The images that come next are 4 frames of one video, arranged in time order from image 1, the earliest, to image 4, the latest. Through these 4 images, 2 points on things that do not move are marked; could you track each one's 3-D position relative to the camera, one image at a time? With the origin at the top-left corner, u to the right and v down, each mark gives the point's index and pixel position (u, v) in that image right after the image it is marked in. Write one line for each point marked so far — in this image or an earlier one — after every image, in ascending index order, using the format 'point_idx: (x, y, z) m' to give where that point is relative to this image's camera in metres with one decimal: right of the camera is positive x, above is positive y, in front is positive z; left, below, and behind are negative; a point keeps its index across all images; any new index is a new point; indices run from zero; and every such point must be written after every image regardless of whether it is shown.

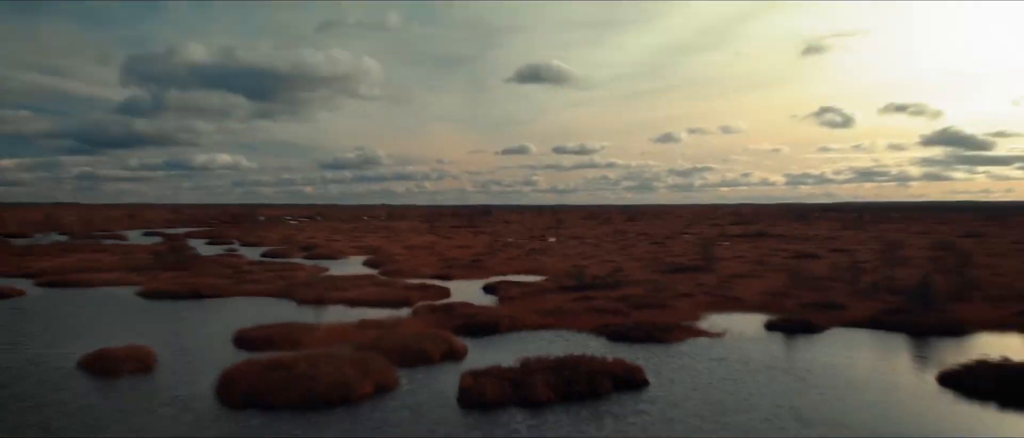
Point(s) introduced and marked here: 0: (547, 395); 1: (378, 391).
0: (+1.1, -5.6, +19.1) m
1: (-4.3, -5.7, +20.0) m
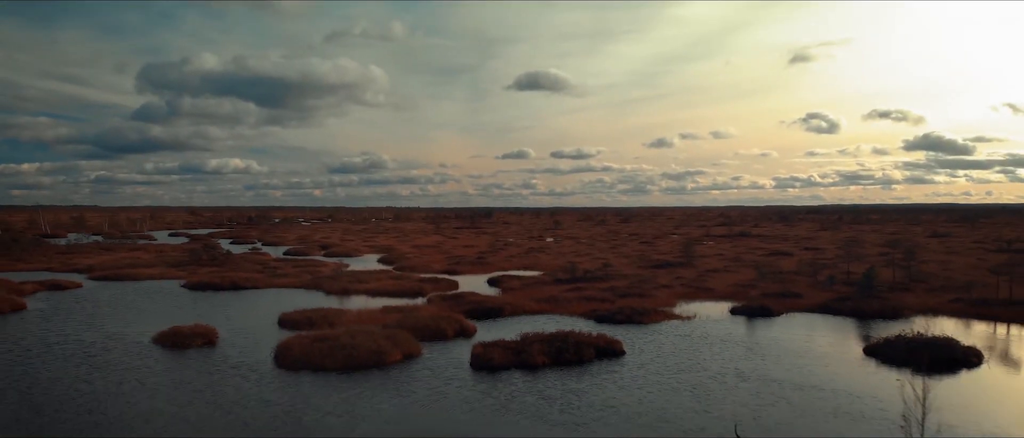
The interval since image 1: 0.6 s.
0: (+1.1, -5.5, +23.3) m
1: (-4.3, -5.6, +24.1) m
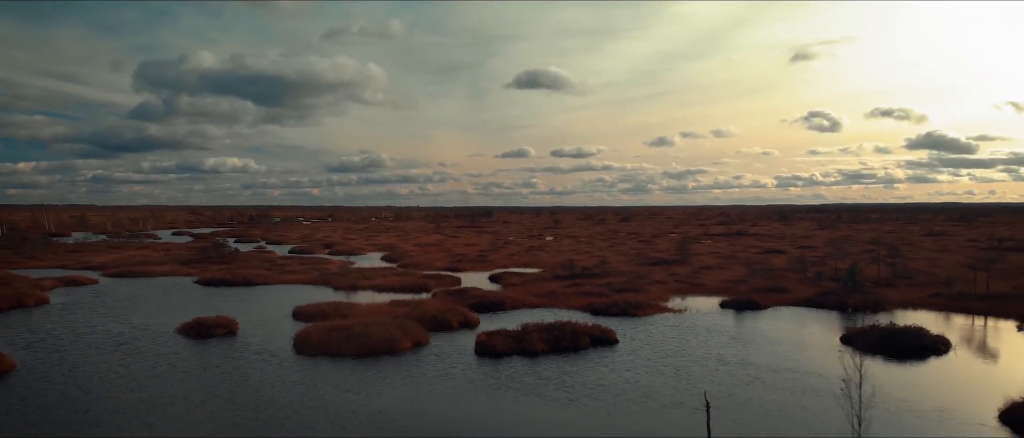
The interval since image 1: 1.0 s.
0: (+1.2, -5.4, +25.2) m
1: (-4.2, -5.5, +26.0) m
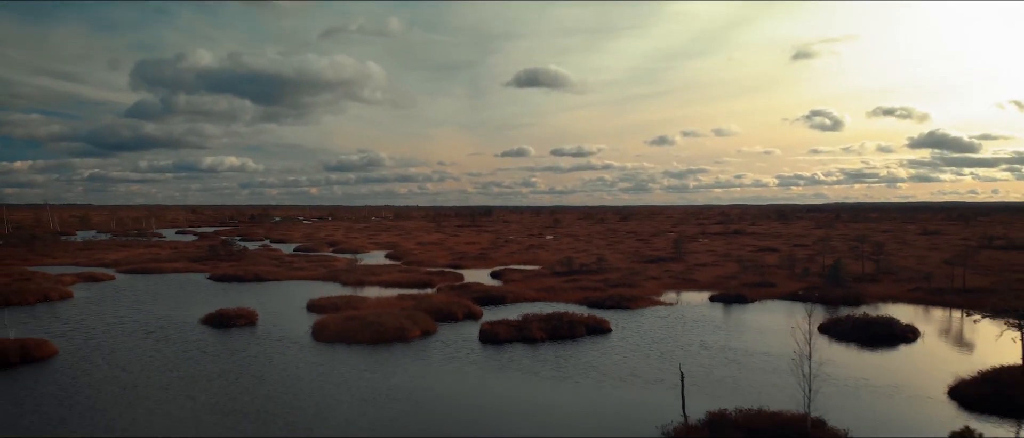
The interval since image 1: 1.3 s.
0: (+1.3, -5.3, +27.3) m
1: (-4.2, -5.4, +28.1) m
